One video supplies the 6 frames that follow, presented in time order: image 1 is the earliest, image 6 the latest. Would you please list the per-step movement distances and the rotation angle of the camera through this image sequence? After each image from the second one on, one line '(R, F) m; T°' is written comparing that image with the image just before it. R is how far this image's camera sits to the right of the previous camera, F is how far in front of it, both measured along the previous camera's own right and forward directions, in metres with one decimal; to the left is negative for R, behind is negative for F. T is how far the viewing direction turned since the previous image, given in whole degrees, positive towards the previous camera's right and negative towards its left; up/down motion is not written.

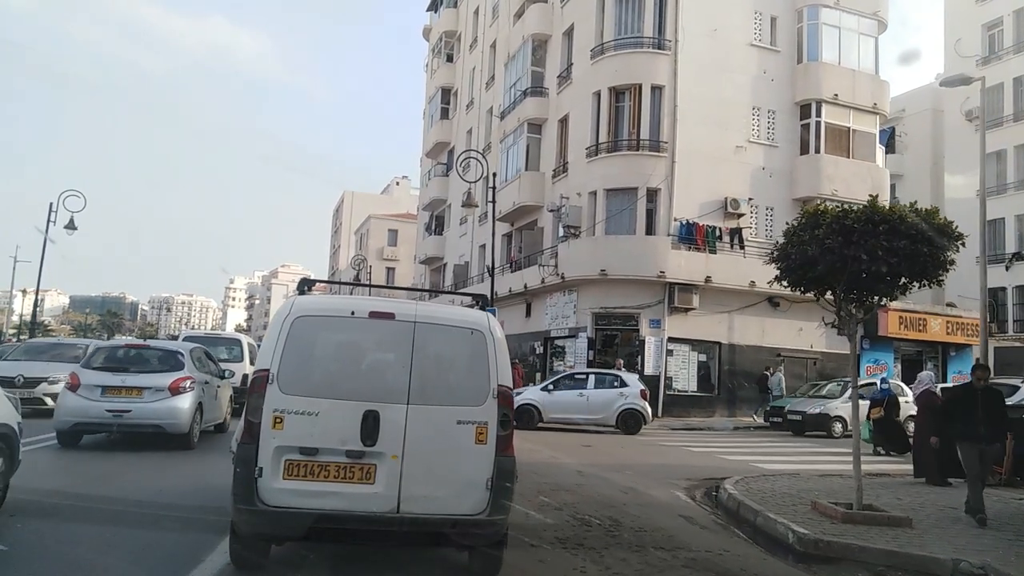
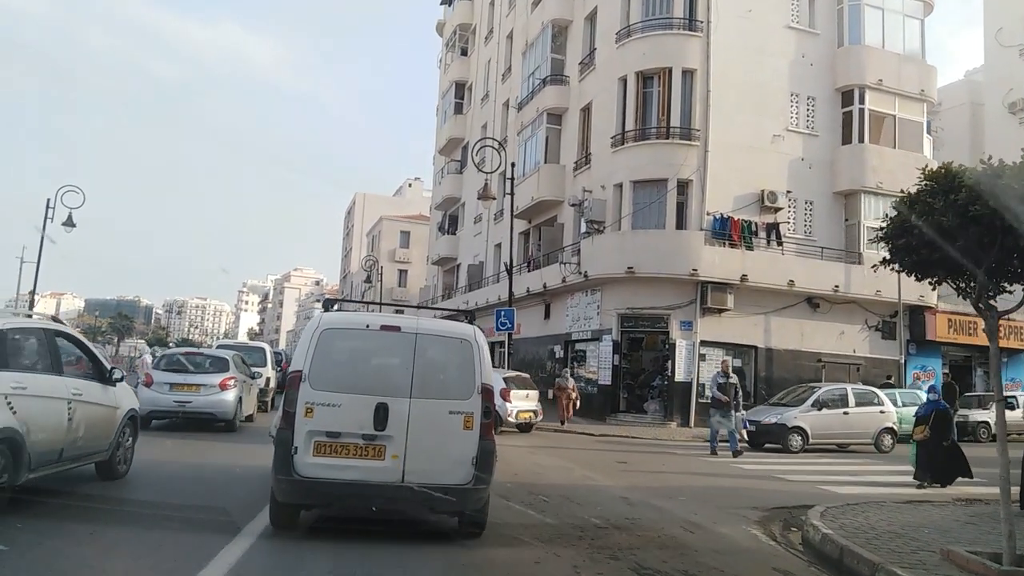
(-0.2, +1.8) m; -1°
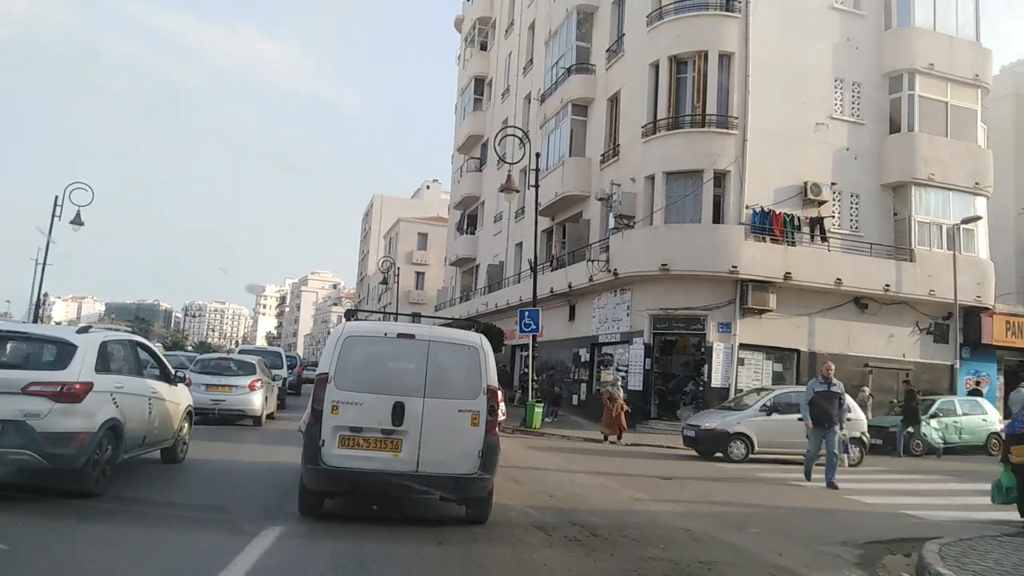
(-0.2, +1.5) m; -1°
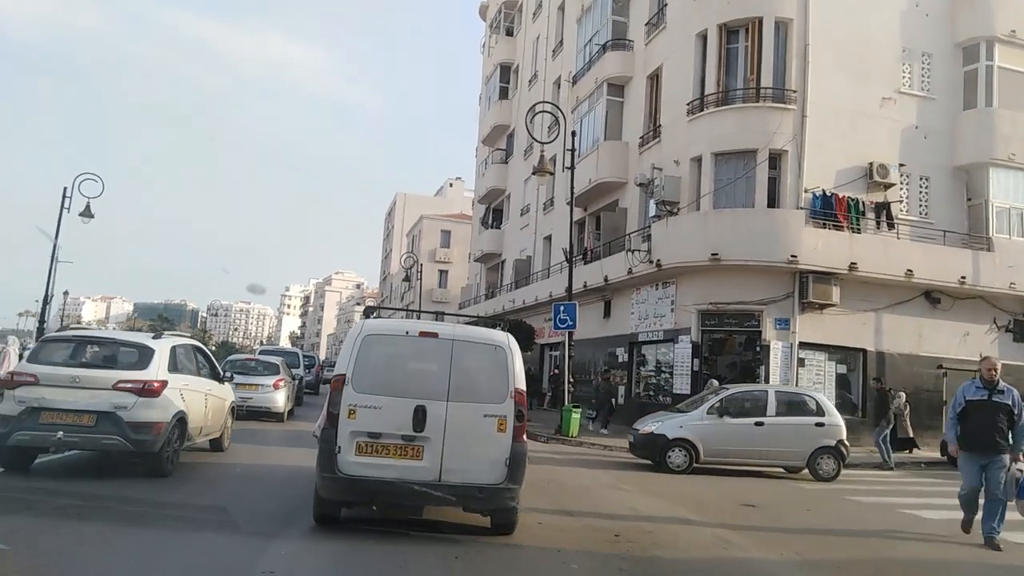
(-0.3, +2.0) m; -2°
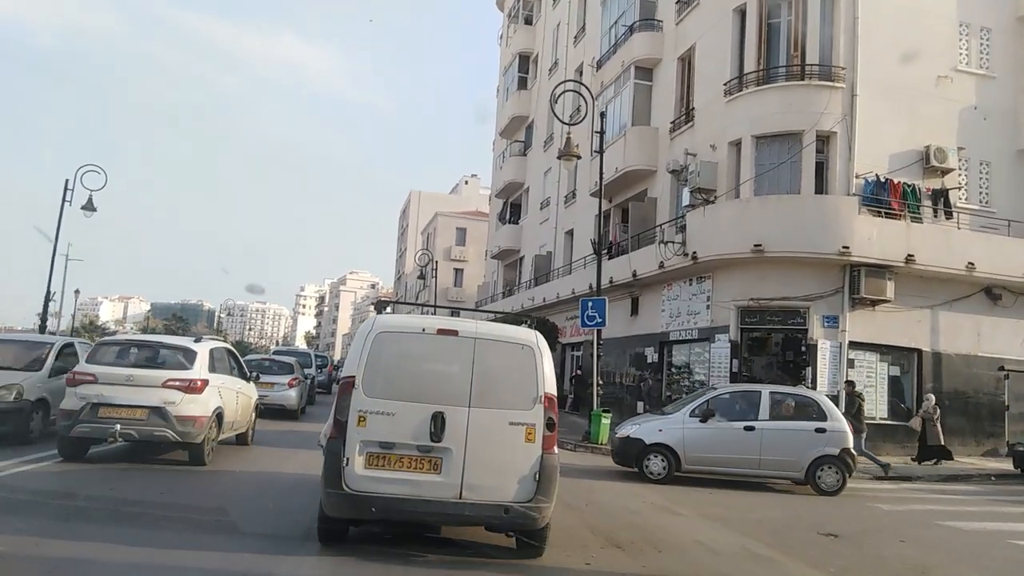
(-0.2, +1.5) m; -1°
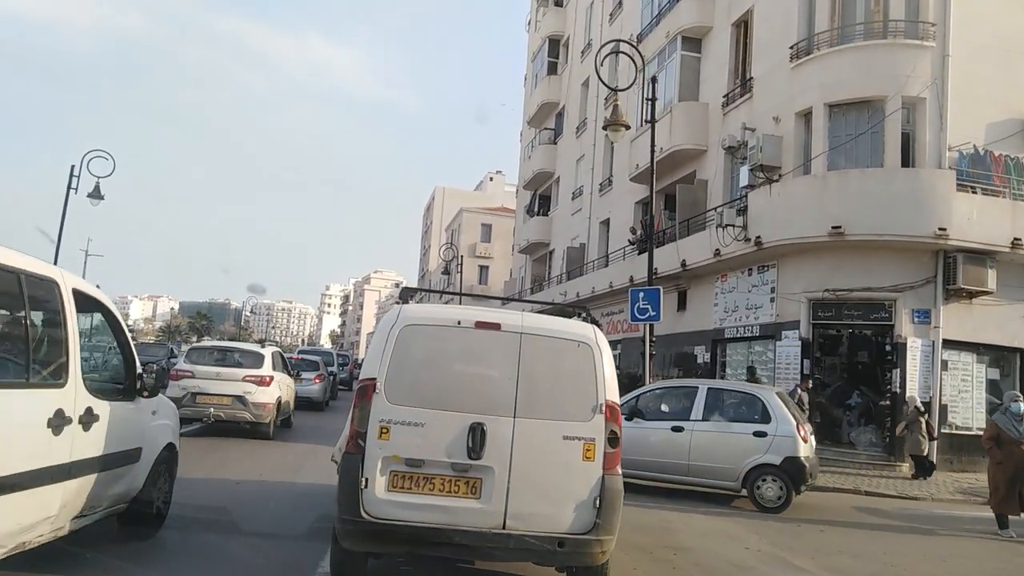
(-0.3, +2.2) m; -2°
